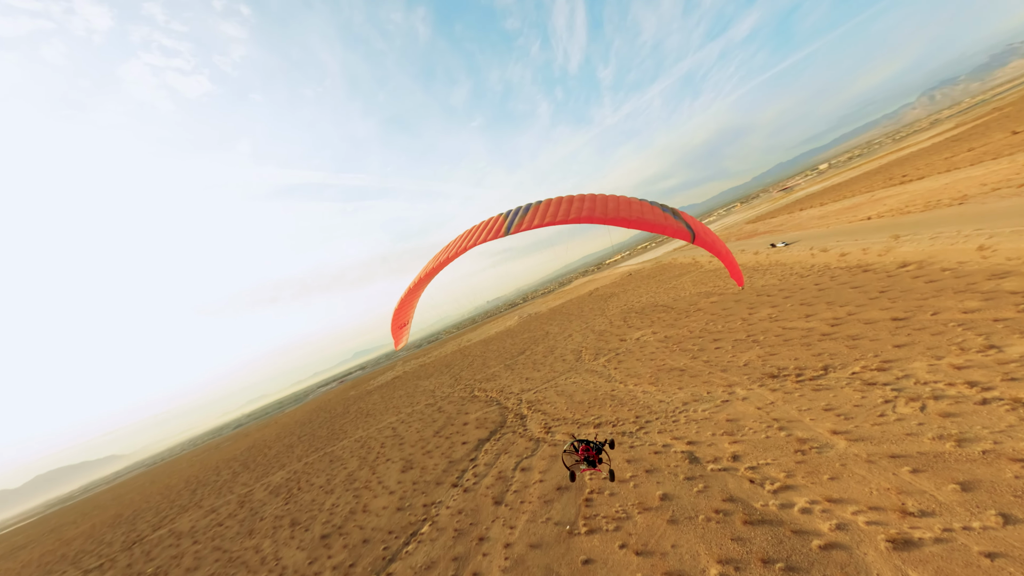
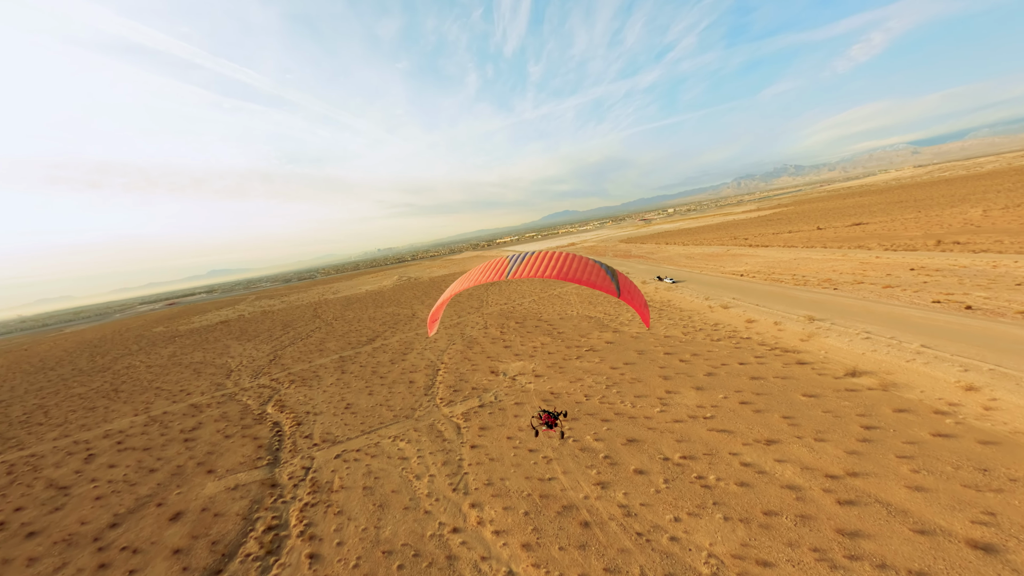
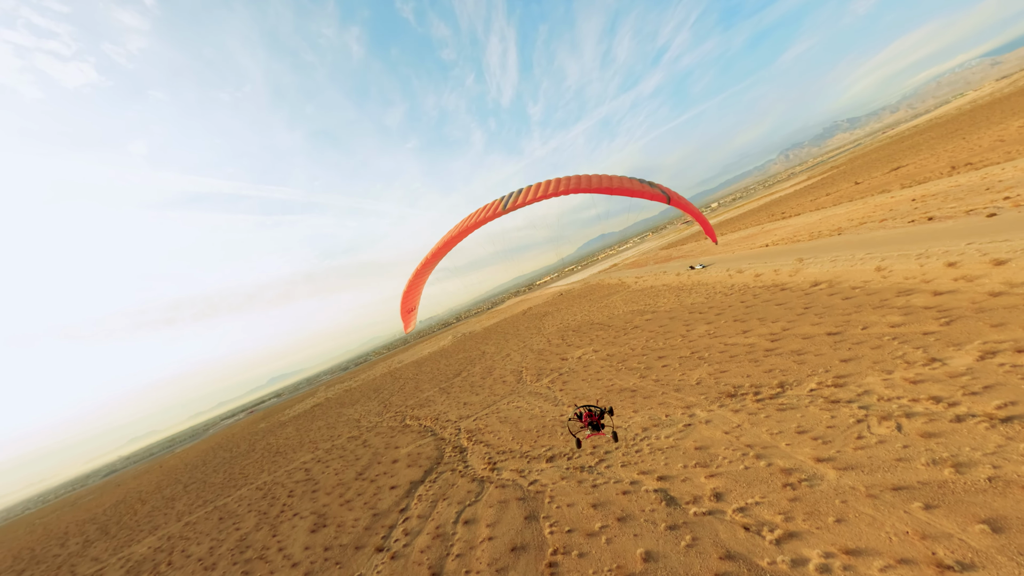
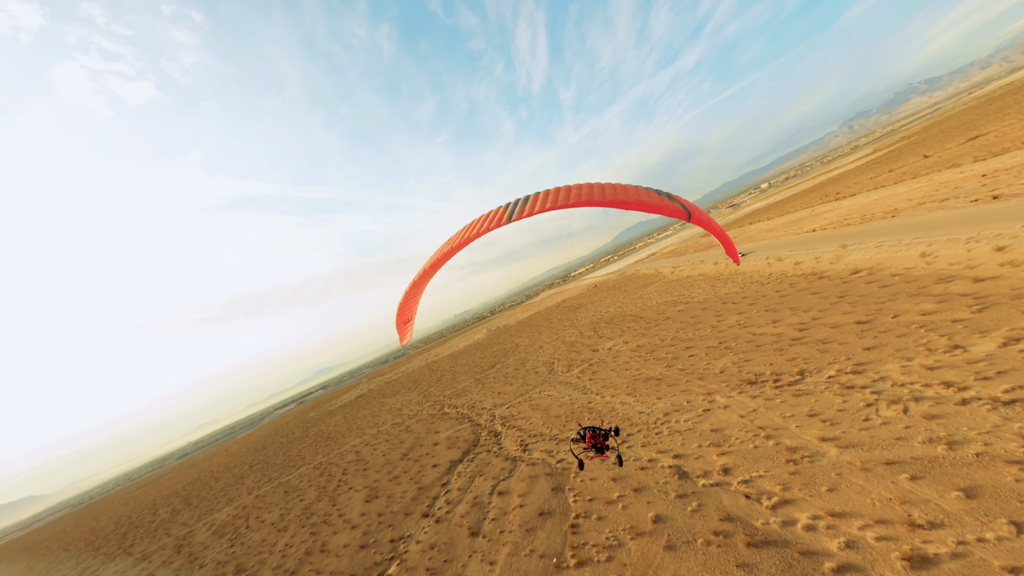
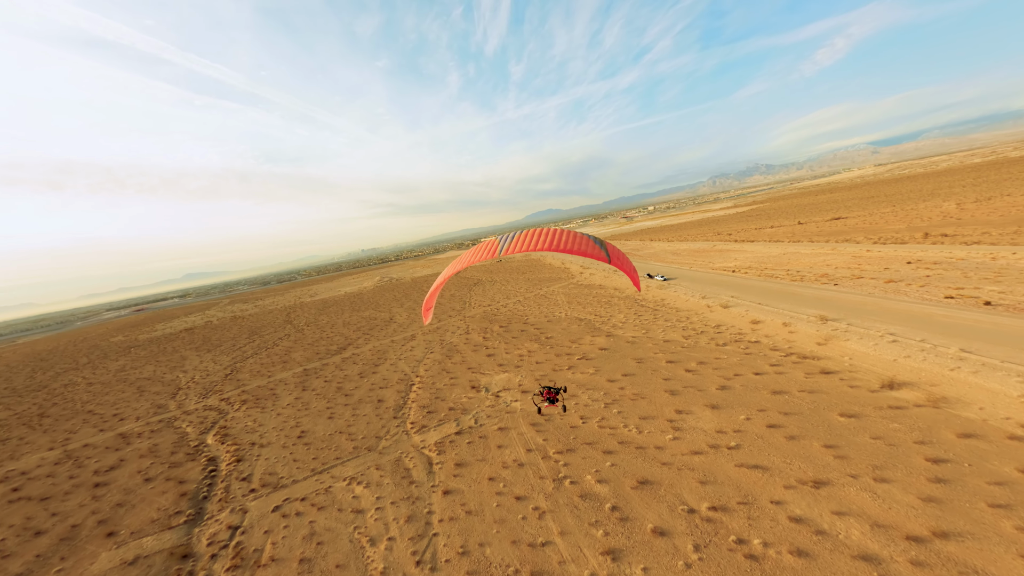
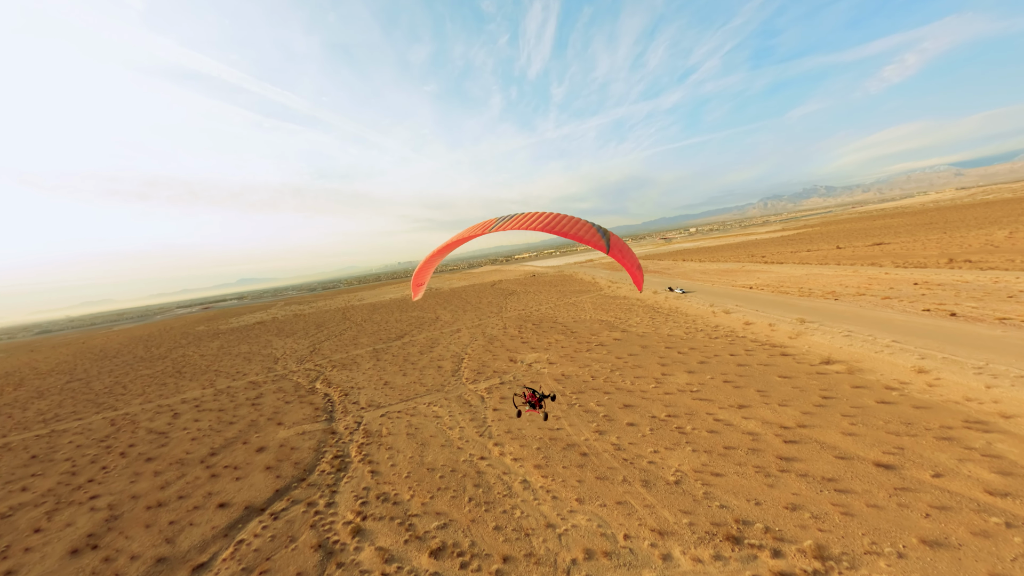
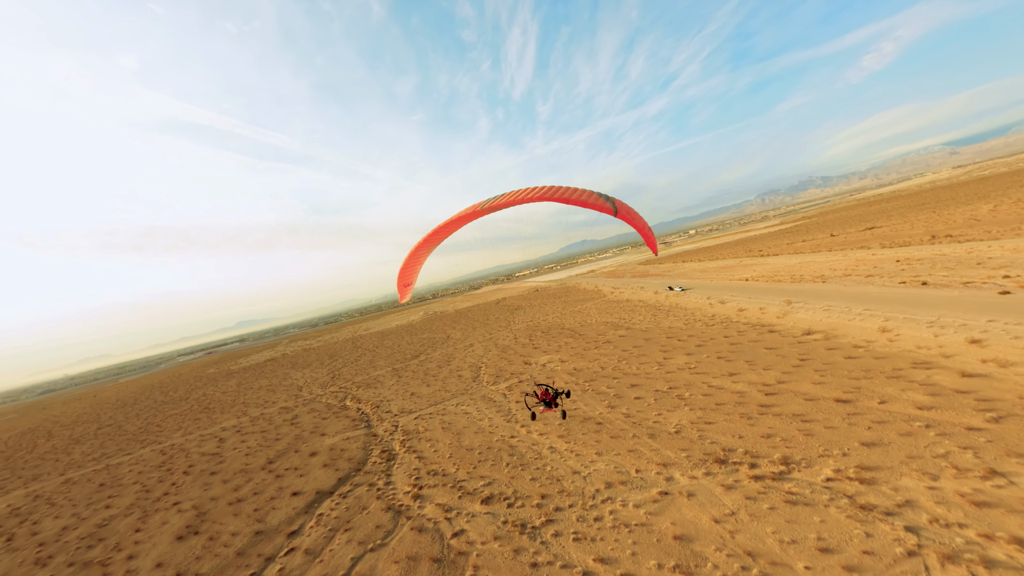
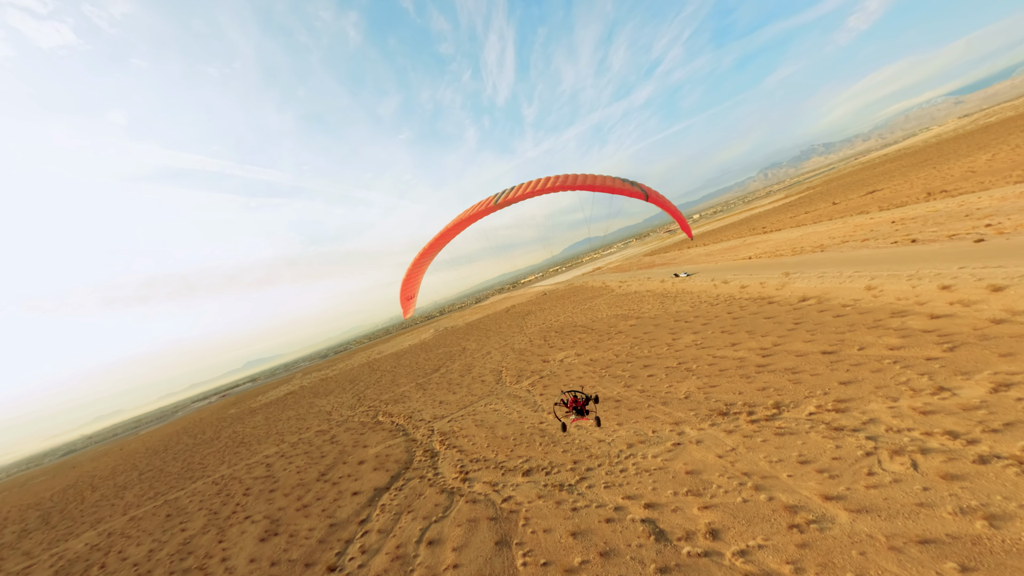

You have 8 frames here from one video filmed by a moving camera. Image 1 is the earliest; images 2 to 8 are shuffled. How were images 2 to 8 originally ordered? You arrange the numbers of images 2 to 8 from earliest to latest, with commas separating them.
4, 3, 8, 7, 6, 2, 5
